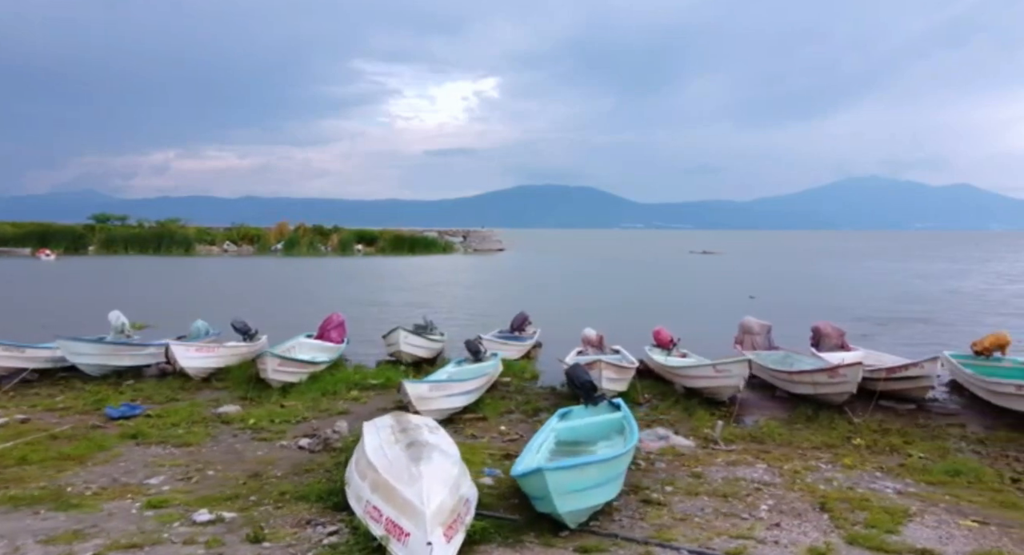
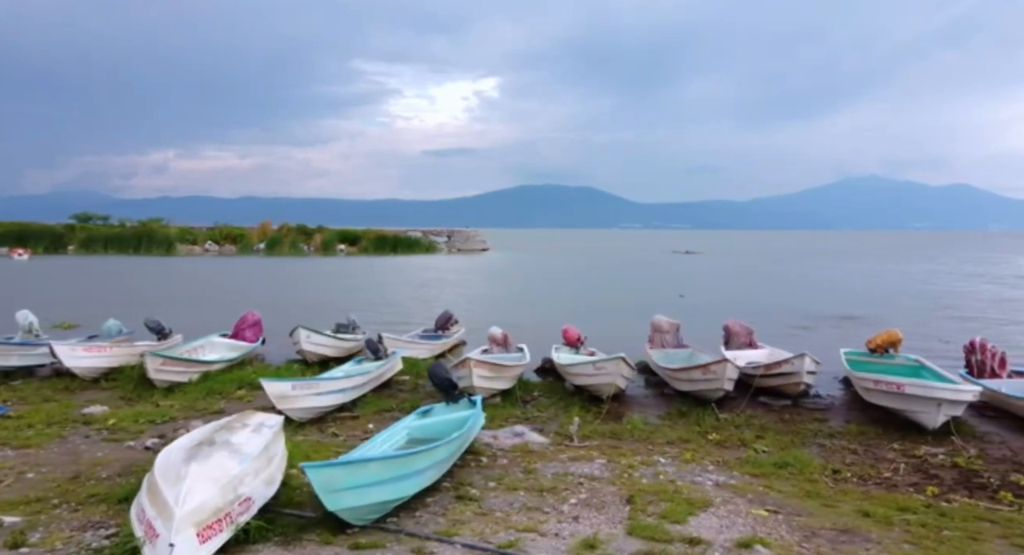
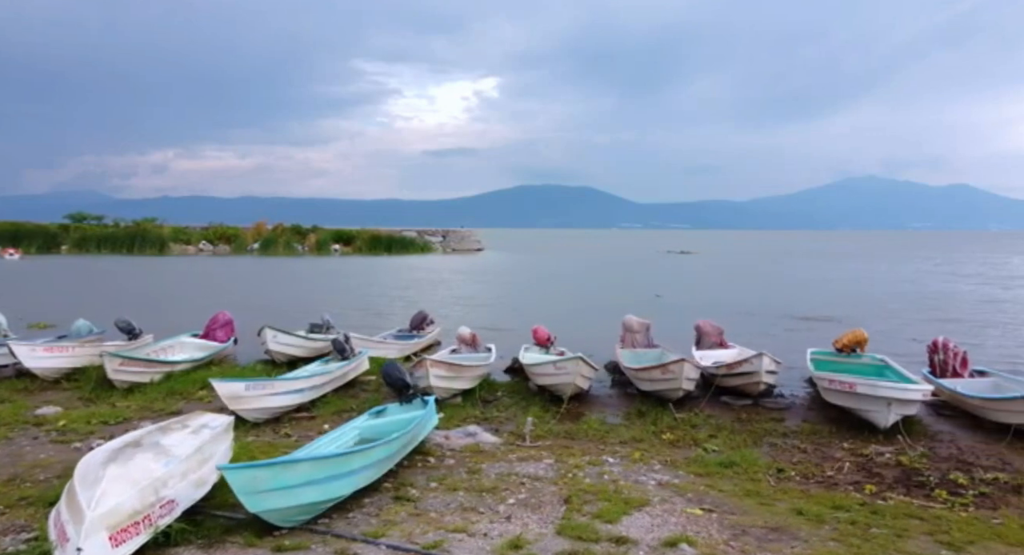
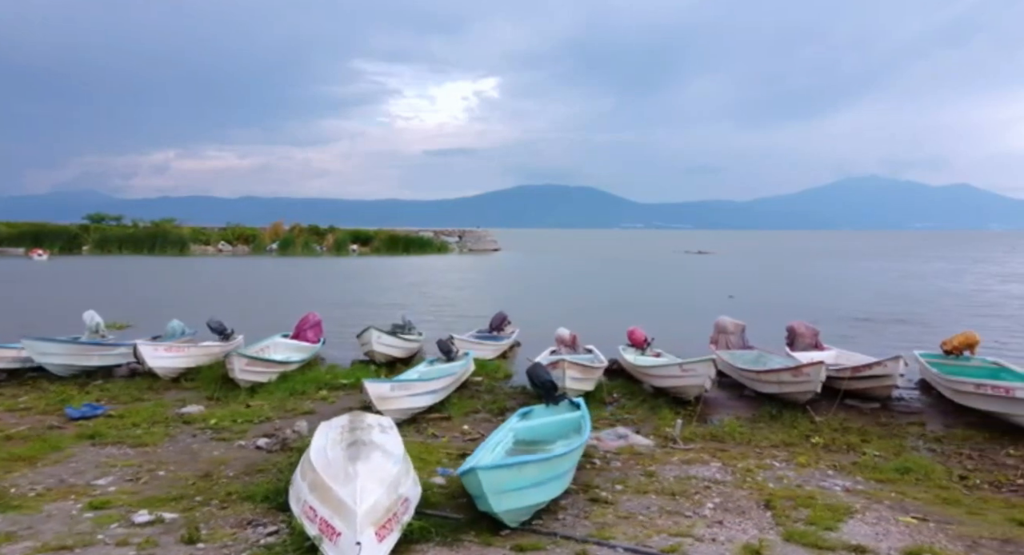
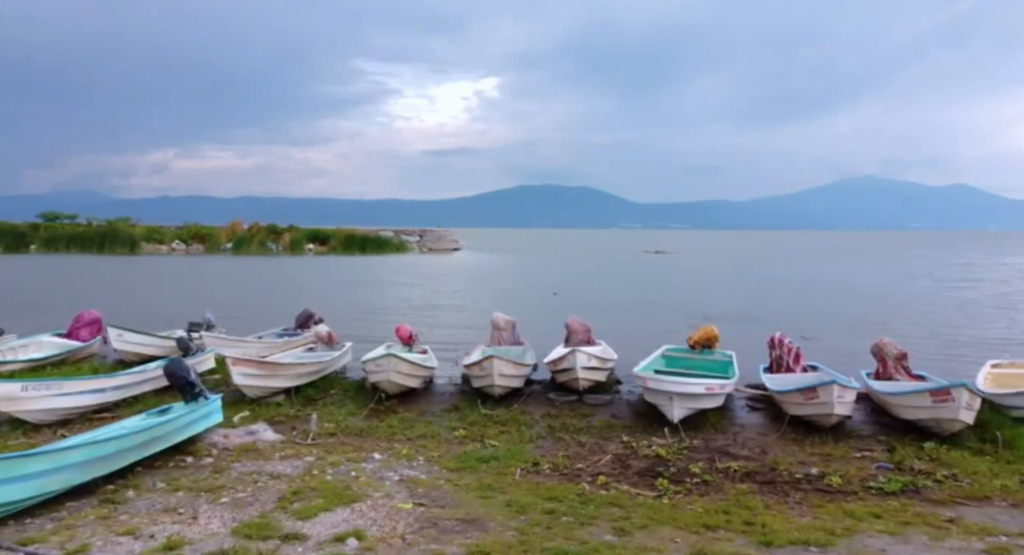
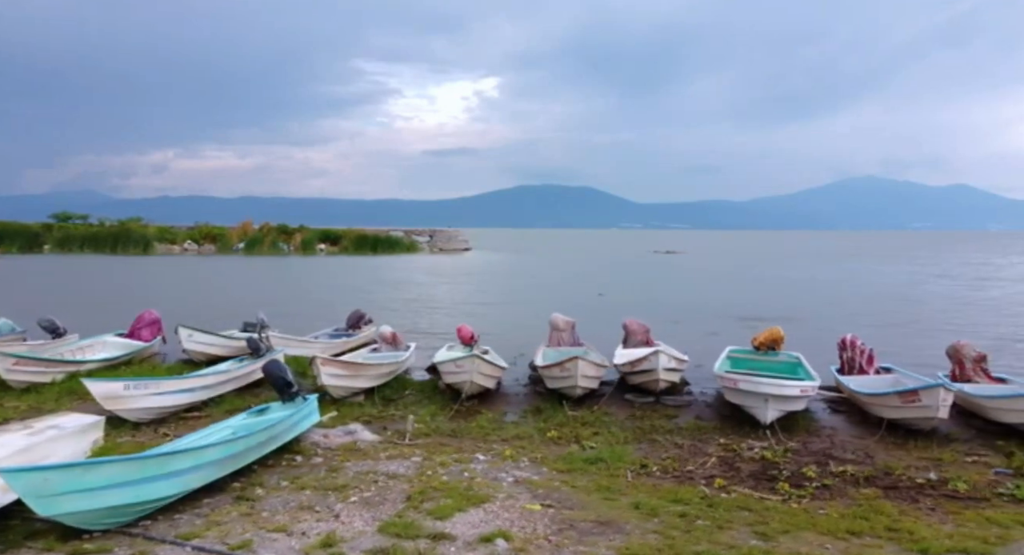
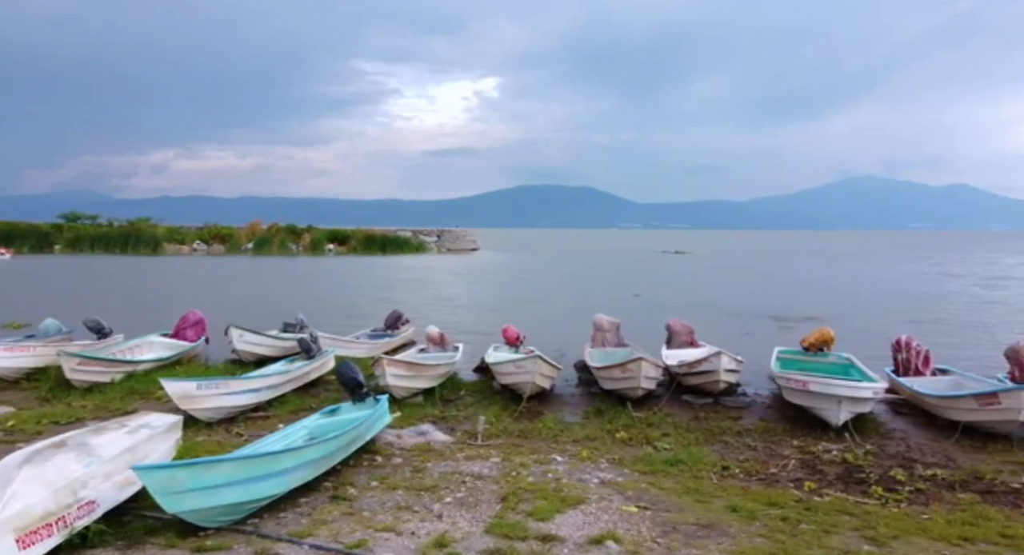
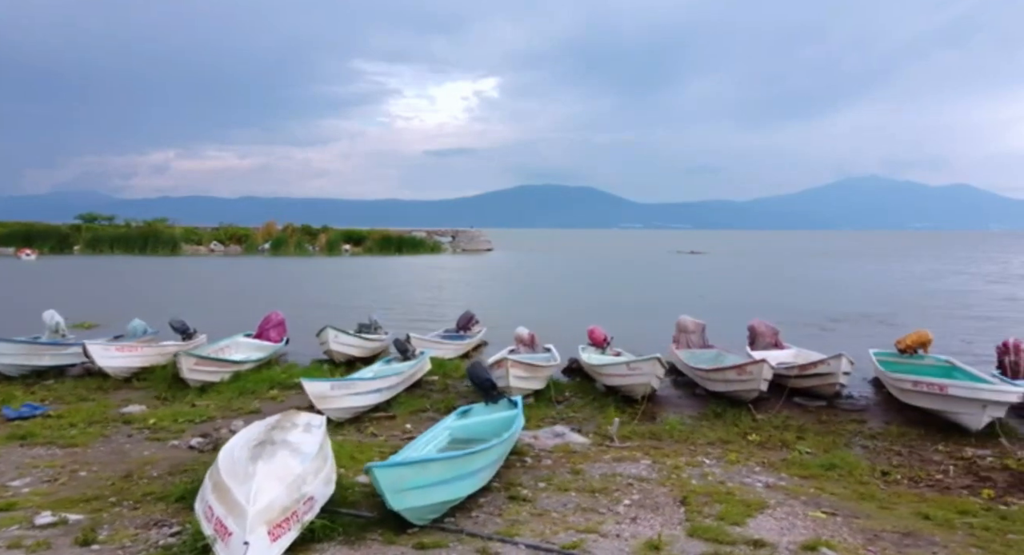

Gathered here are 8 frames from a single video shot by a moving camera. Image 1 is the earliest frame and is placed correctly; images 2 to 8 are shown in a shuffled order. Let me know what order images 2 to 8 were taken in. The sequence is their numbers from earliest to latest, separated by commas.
4, 8, 2, 3, 7, 6, 5
